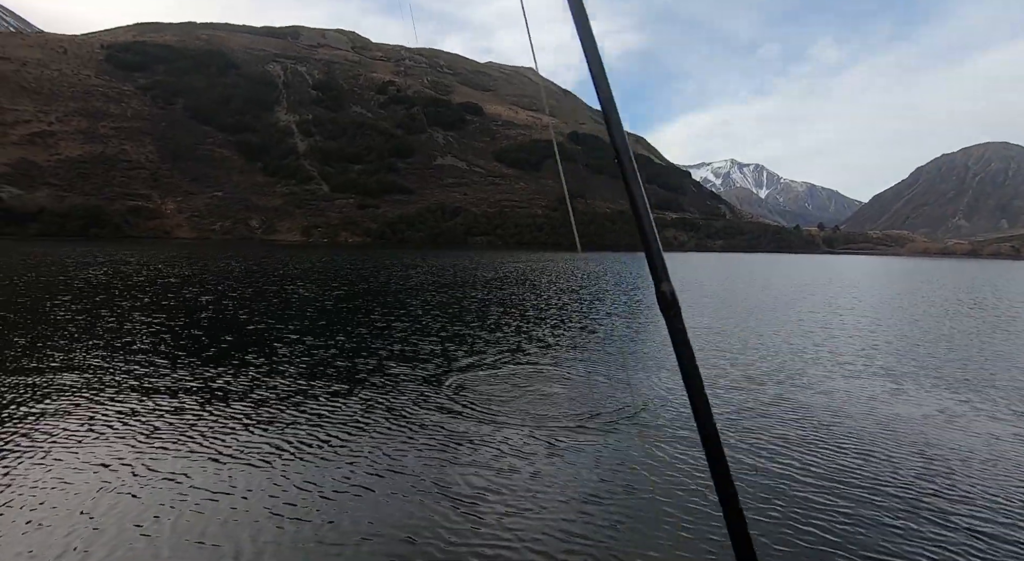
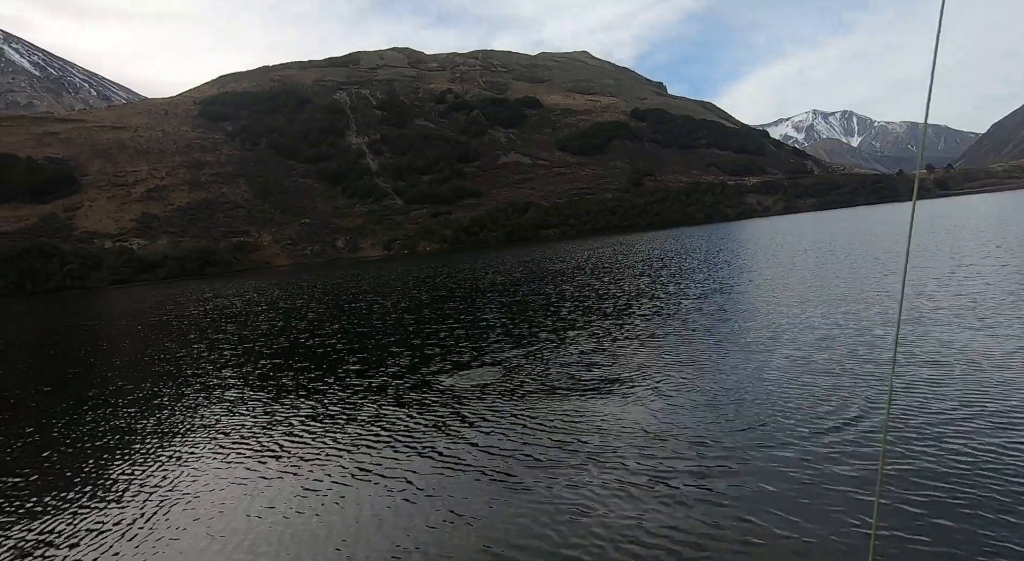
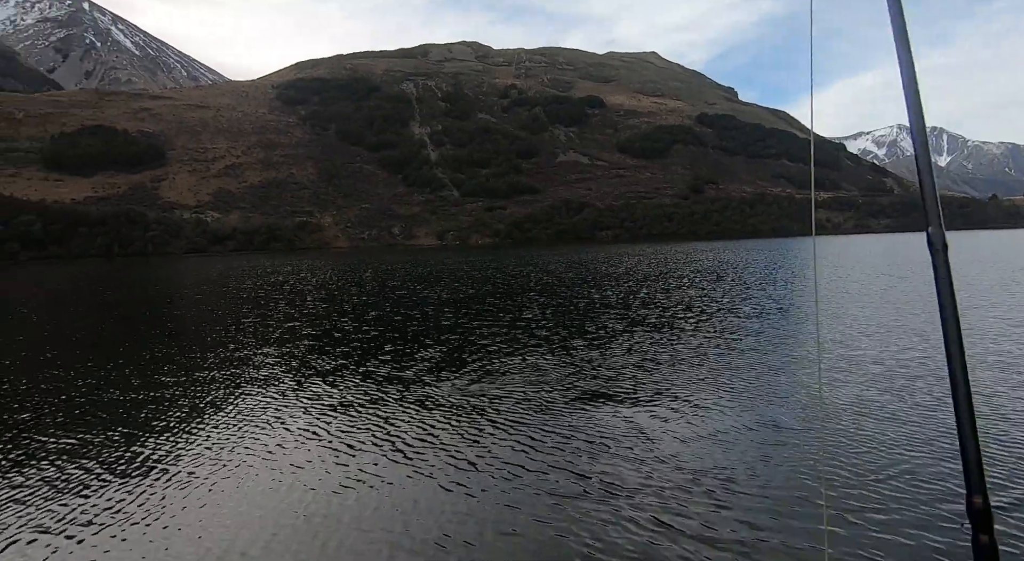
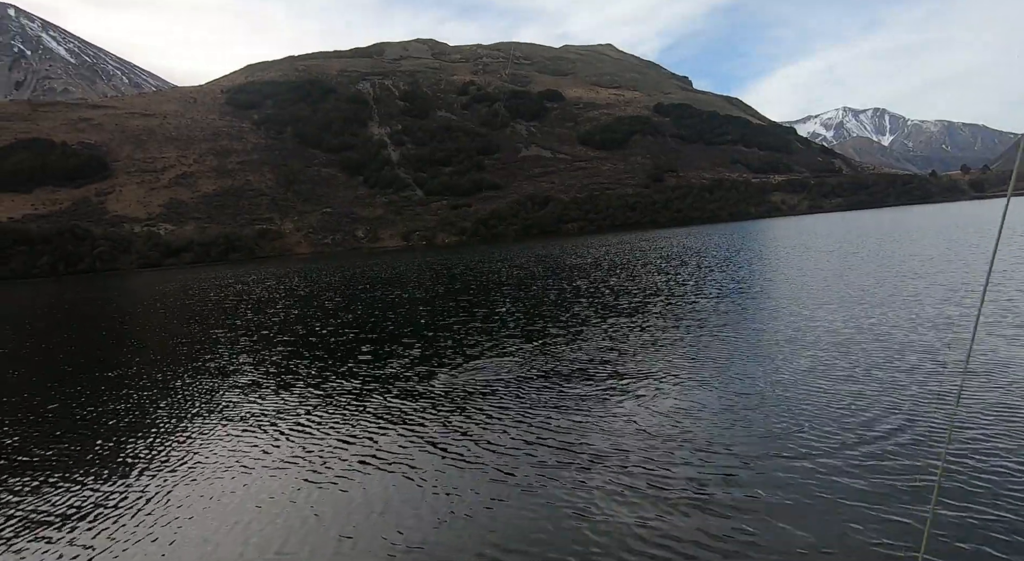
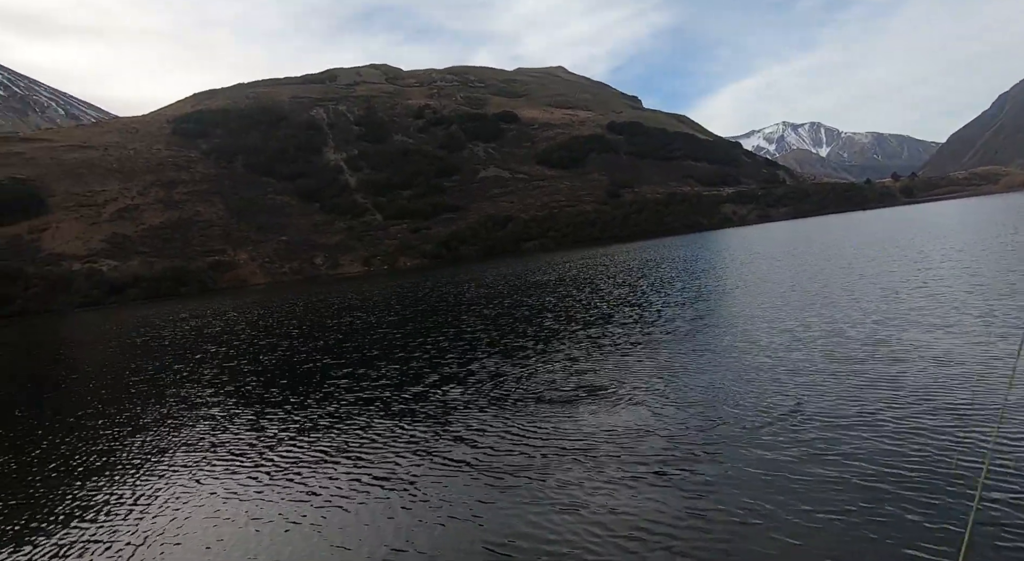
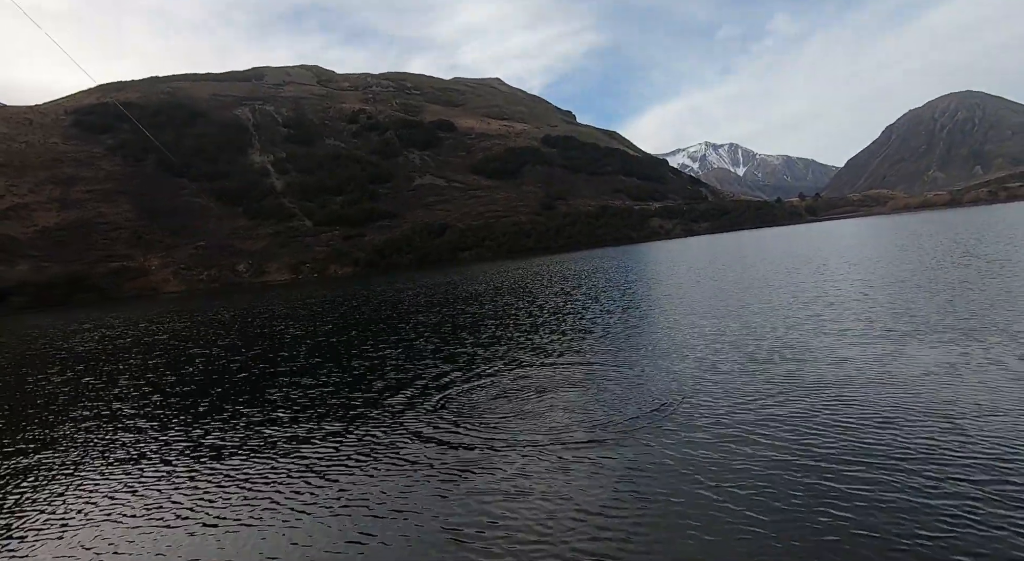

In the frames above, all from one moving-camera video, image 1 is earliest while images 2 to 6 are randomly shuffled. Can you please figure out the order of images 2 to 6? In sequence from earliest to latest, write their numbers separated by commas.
6, 5, 2, 4, 3
